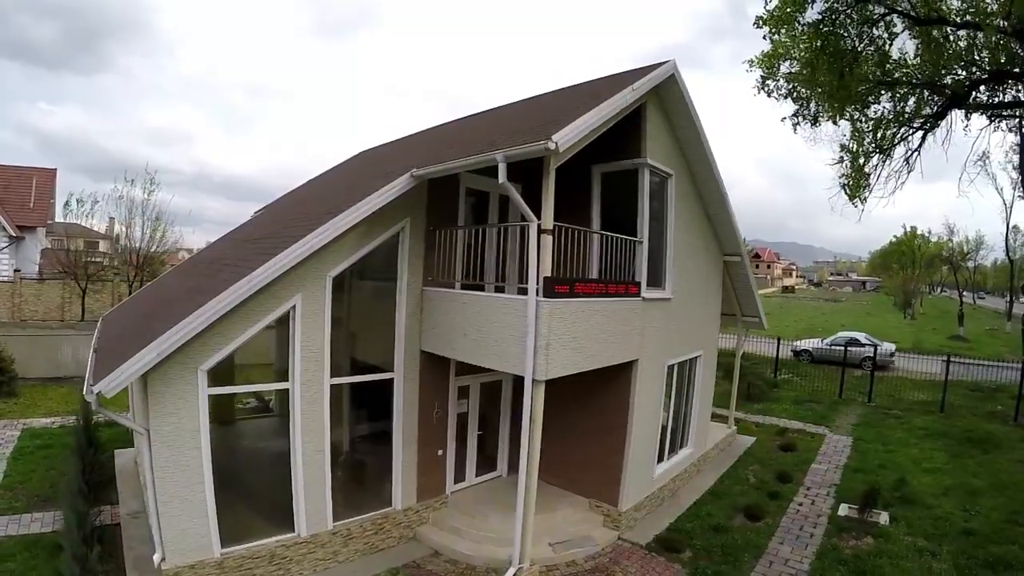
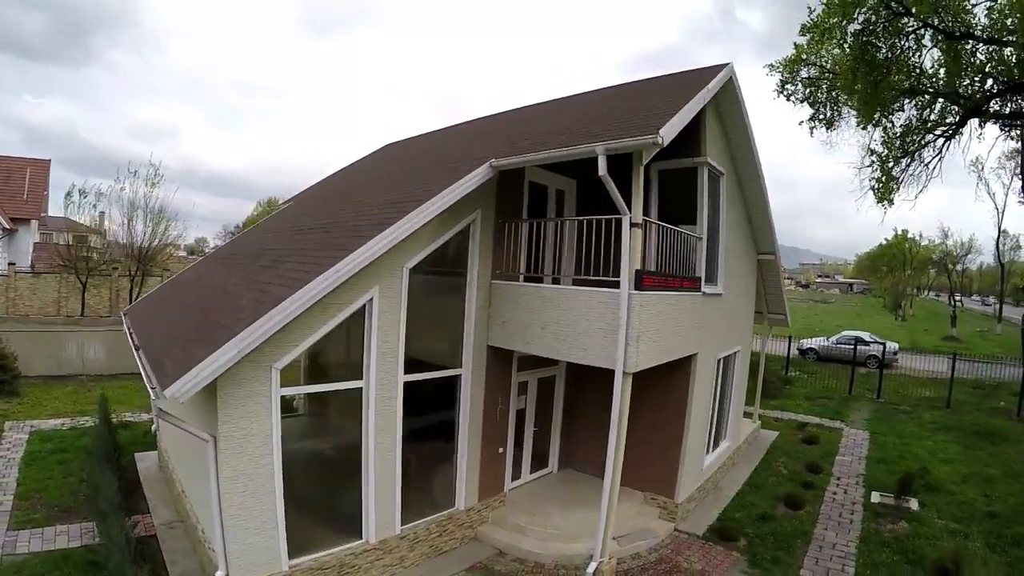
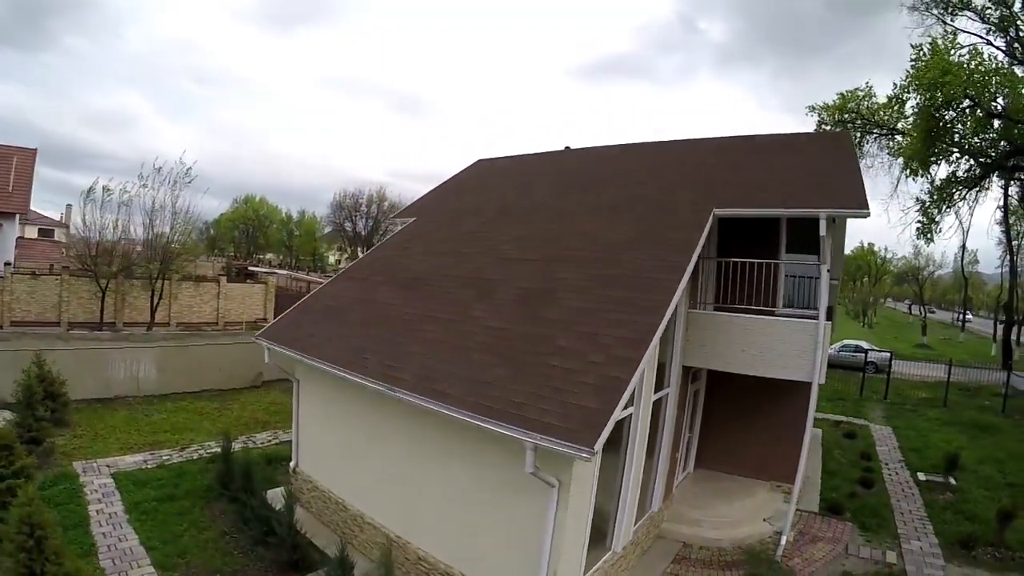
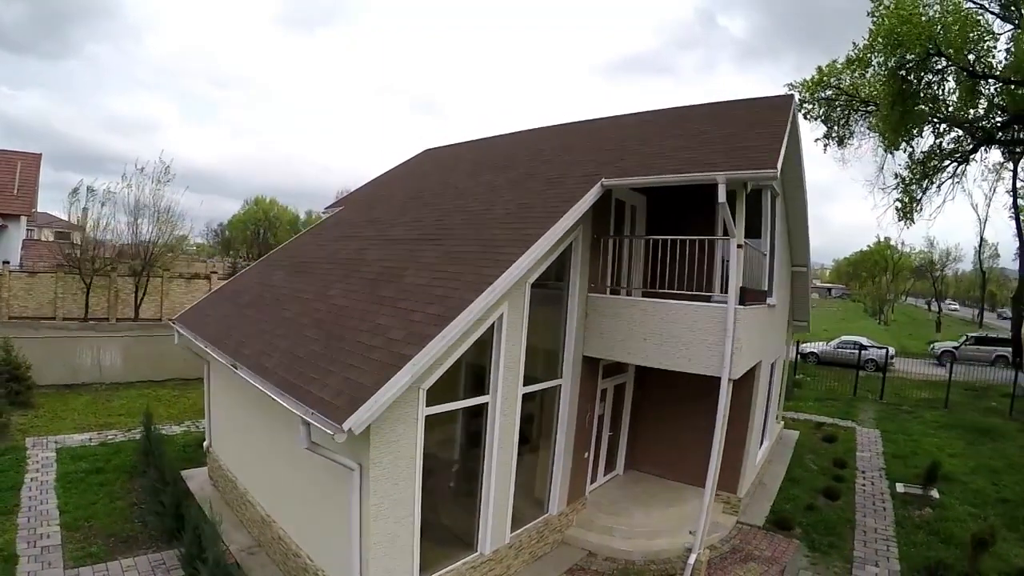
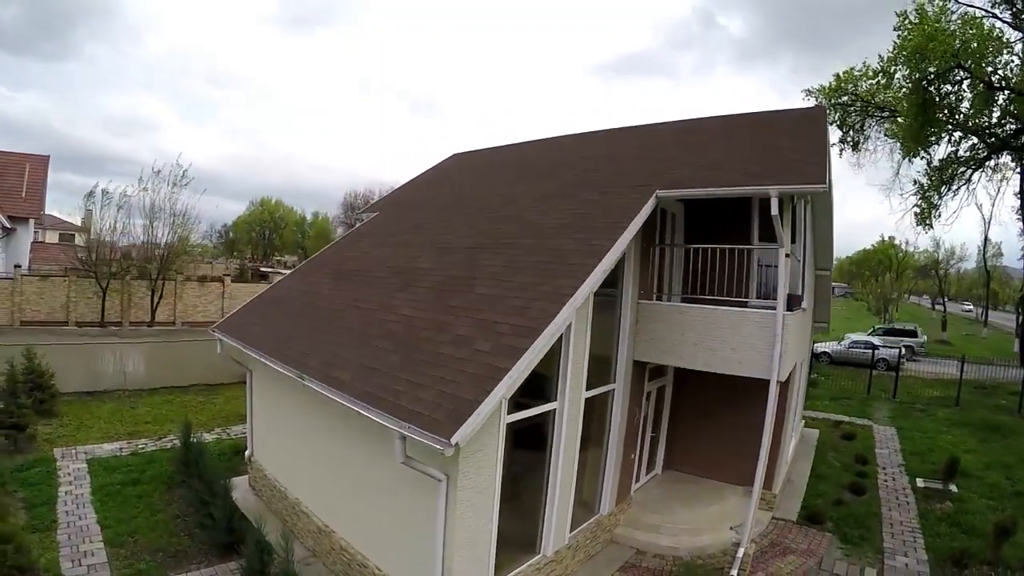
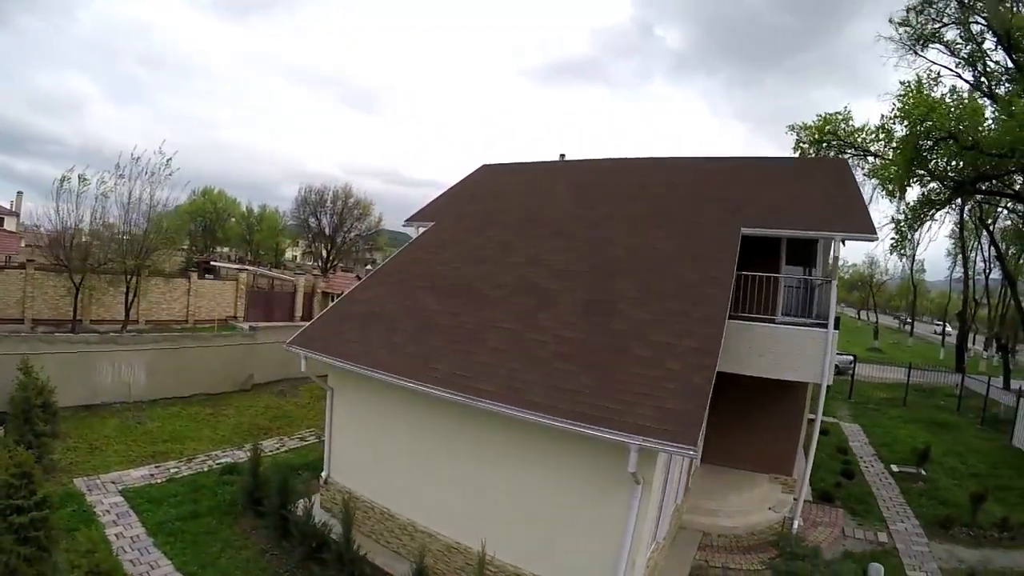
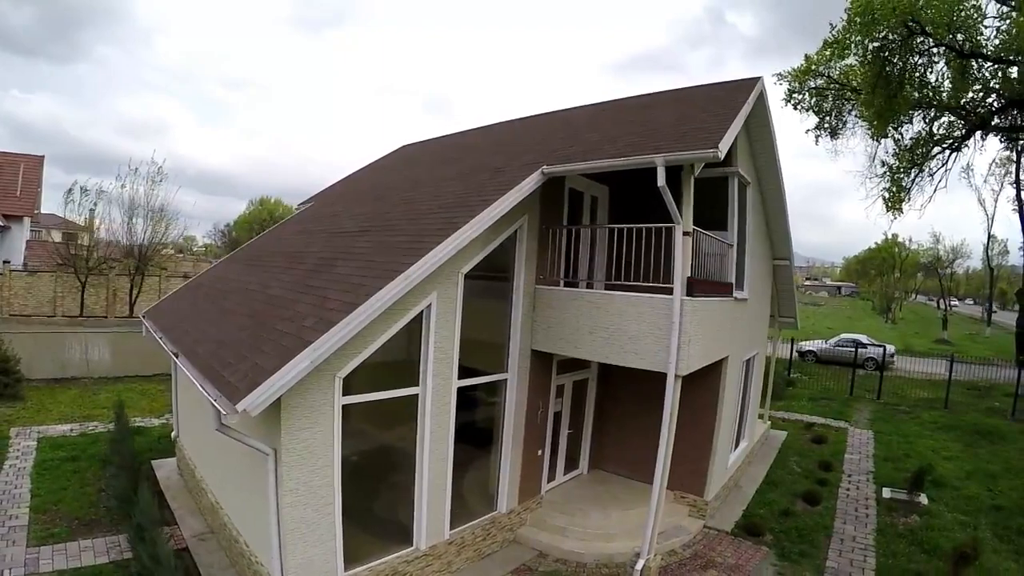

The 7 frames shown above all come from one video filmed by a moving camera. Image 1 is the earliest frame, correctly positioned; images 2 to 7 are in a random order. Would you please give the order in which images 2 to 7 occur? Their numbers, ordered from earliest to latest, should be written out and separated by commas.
2, 7, 4, 5, 3, 6
